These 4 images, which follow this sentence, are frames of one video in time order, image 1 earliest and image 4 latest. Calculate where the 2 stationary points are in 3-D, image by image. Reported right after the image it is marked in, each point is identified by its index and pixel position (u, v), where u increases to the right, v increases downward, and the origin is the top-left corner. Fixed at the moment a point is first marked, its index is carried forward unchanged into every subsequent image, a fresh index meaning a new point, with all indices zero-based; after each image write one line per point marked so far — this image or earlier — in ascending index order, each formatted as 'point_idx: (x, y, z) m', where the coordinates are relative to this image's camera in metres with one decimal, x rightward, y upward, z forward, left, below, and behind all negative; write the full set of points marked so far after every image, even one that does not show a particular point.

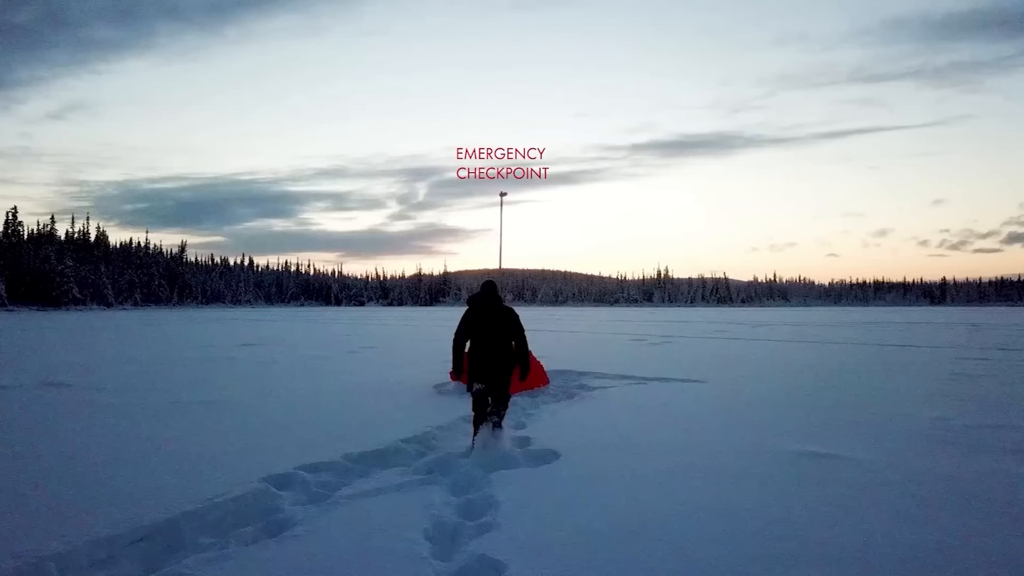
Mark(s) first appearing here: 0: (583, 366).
0: (+1.4, -1.5, +13.5) m
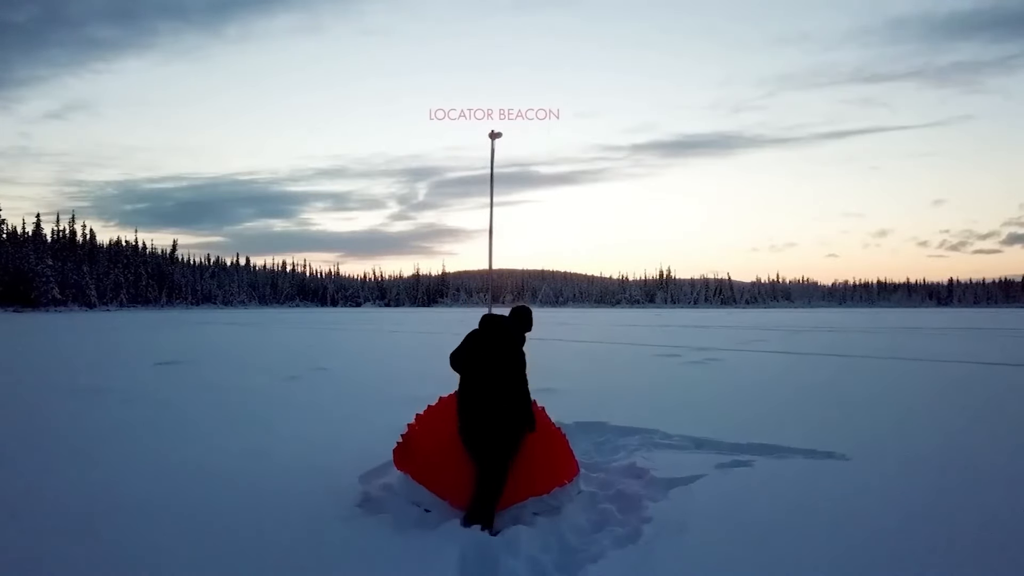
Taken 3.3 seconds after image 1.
0: (+1.4, -1.5, +11.7) m
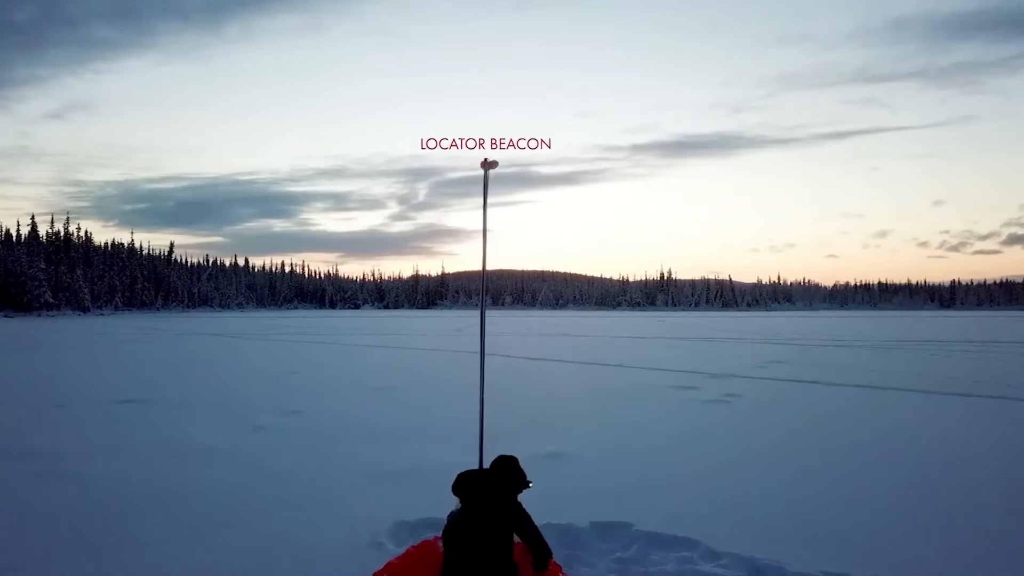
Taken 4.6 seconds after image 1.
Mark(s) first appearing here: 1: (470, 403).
0: (+1.4, -1.7, +11.1) m
1: (-0.7, -1.9, +12.0) m
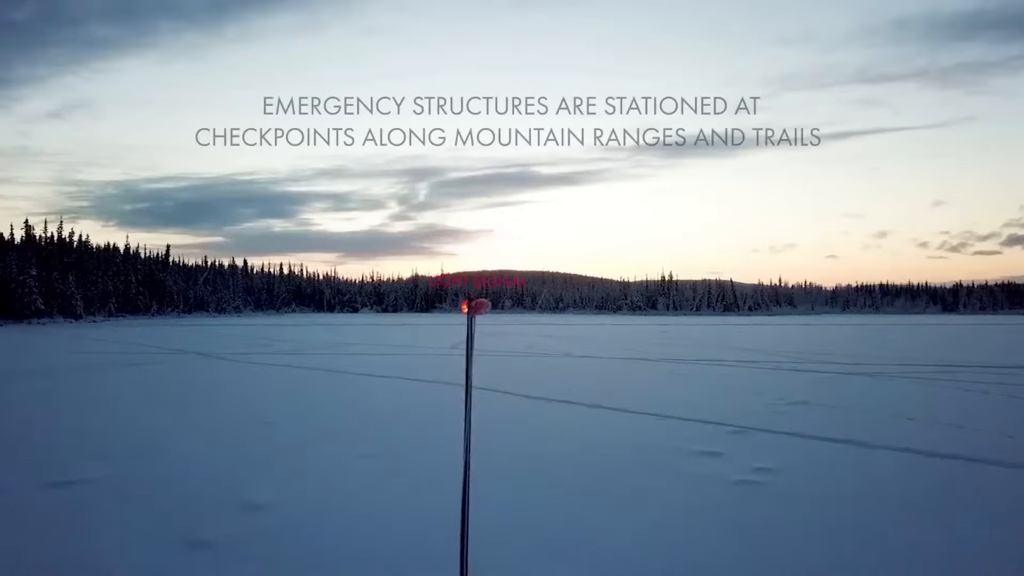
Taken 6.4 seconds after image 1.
0: (+1.3, -2.1, +10.4) m
1: (-0.8, -2.3, +11.4) m
